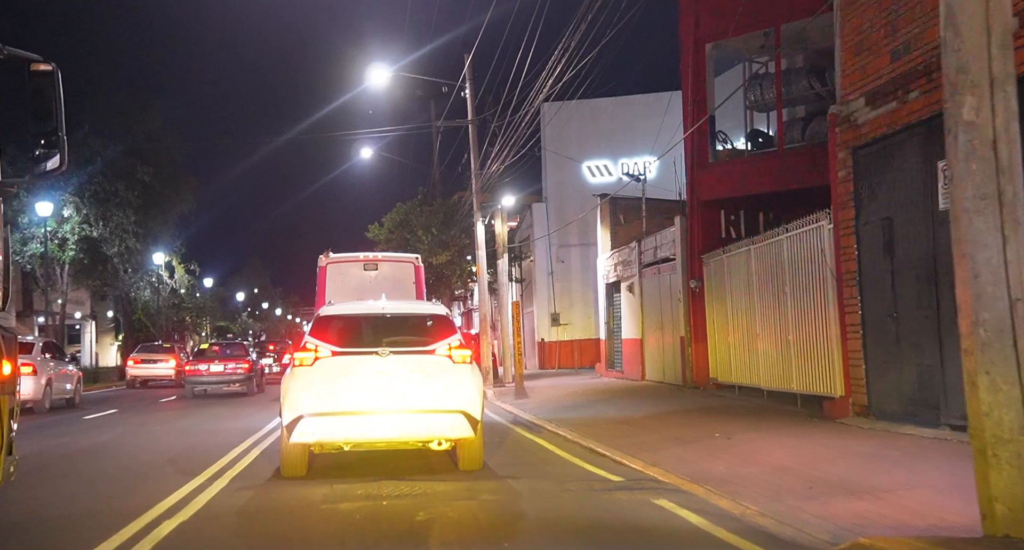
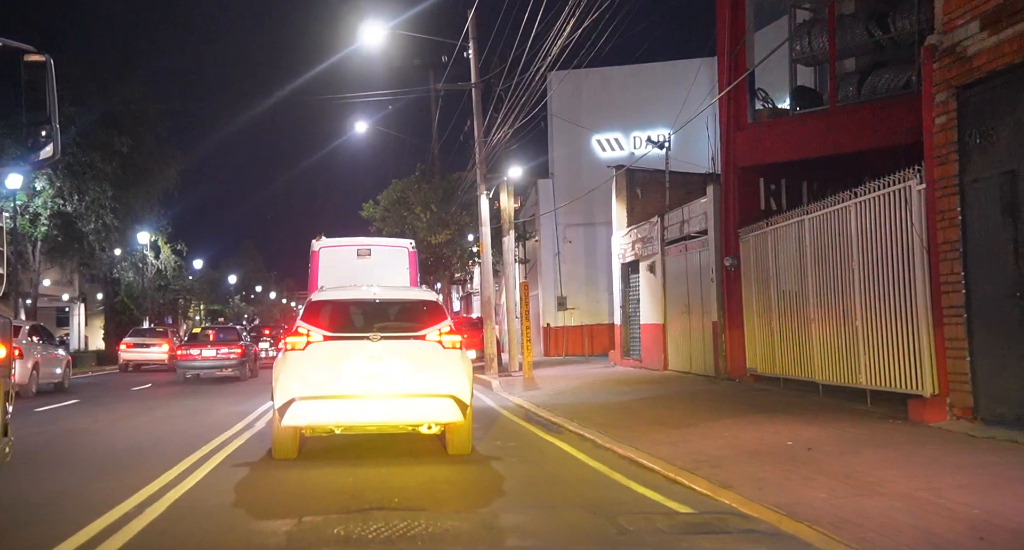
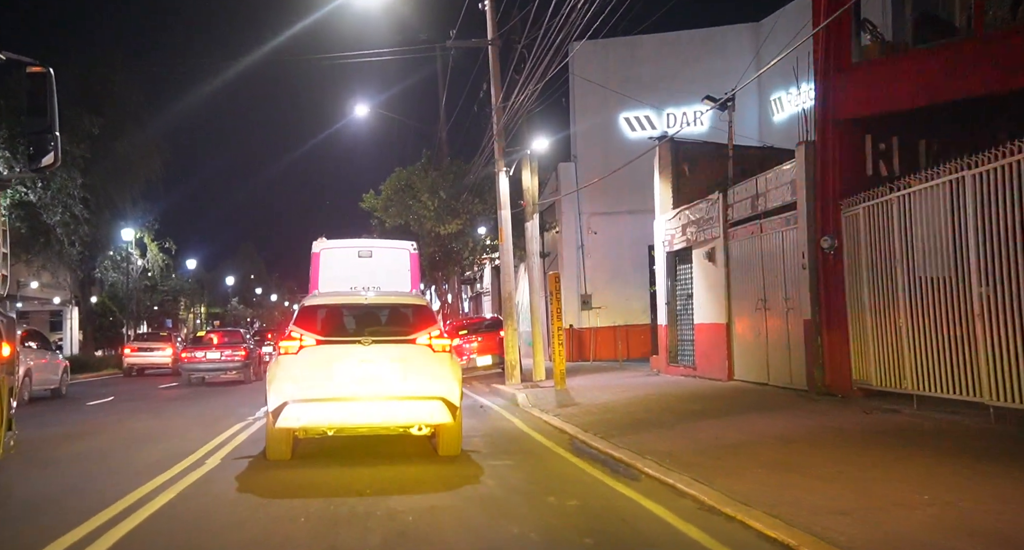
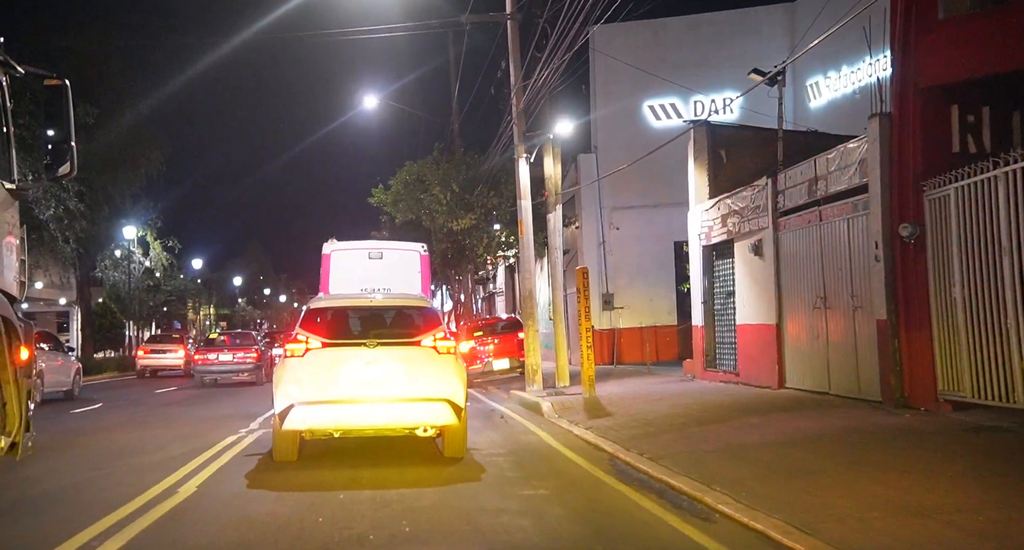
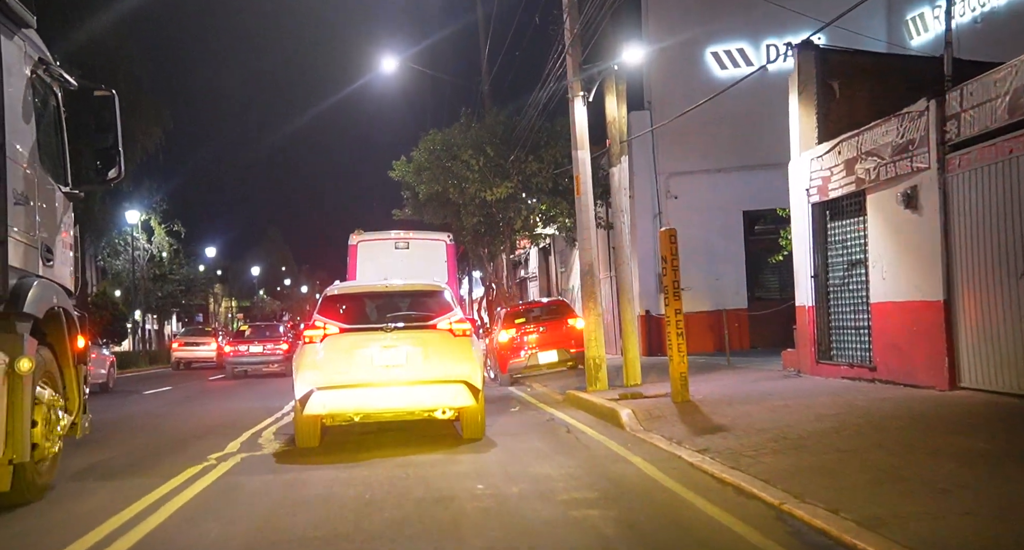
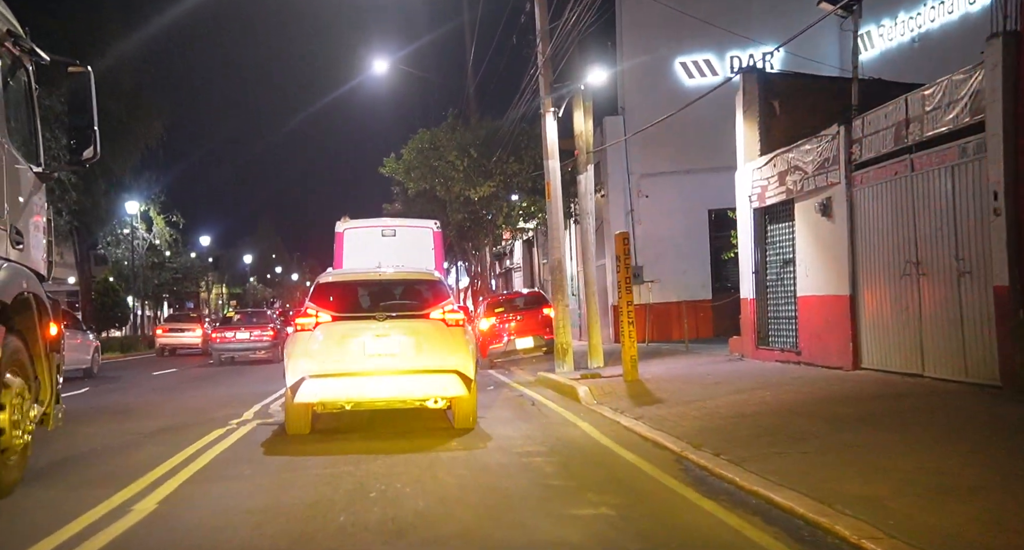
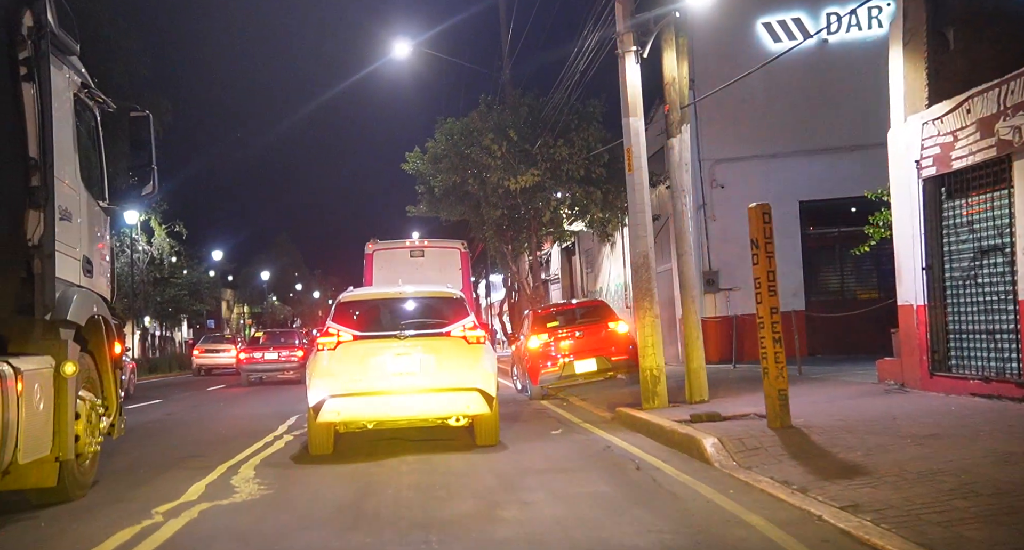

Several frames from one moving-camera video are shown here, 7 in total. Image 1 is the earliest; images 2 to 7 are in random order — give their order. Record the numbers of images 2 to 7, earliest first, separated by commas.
2, 3, 4, 6, 5, 7
